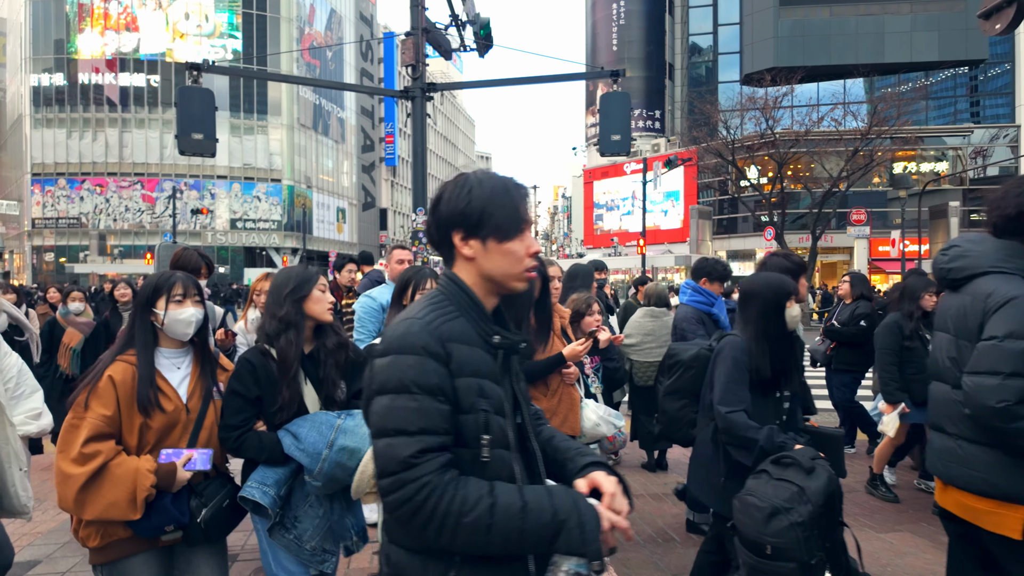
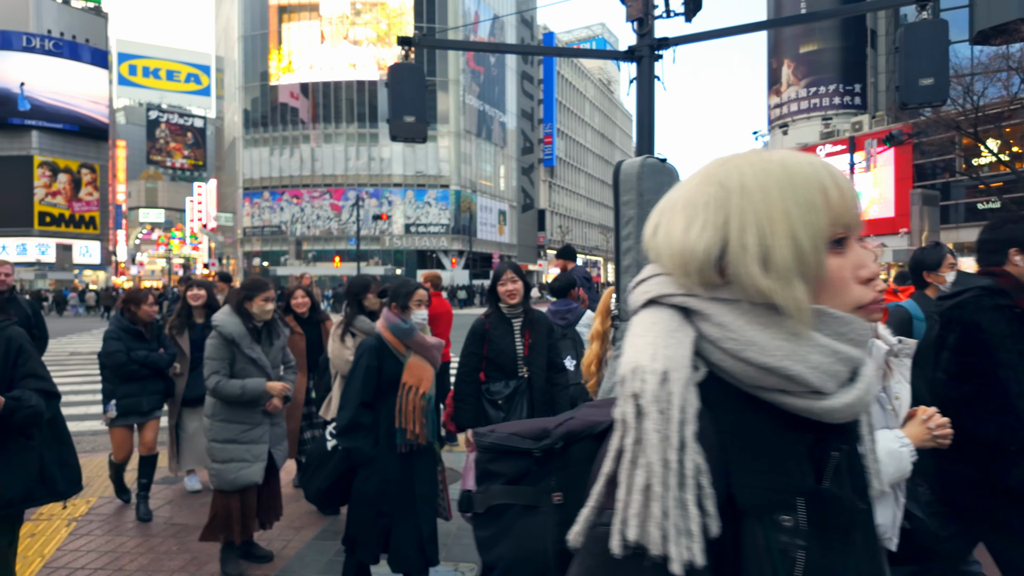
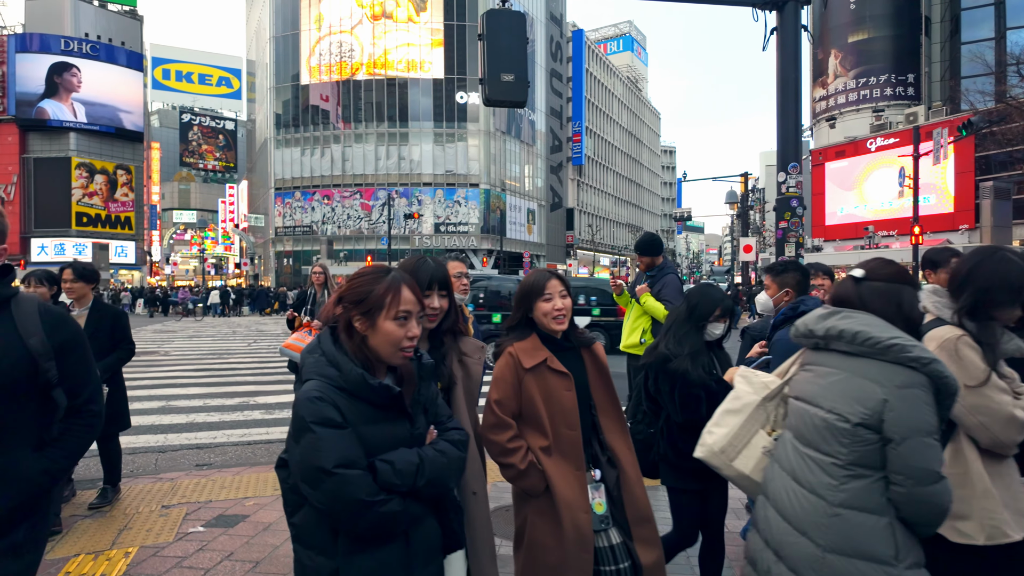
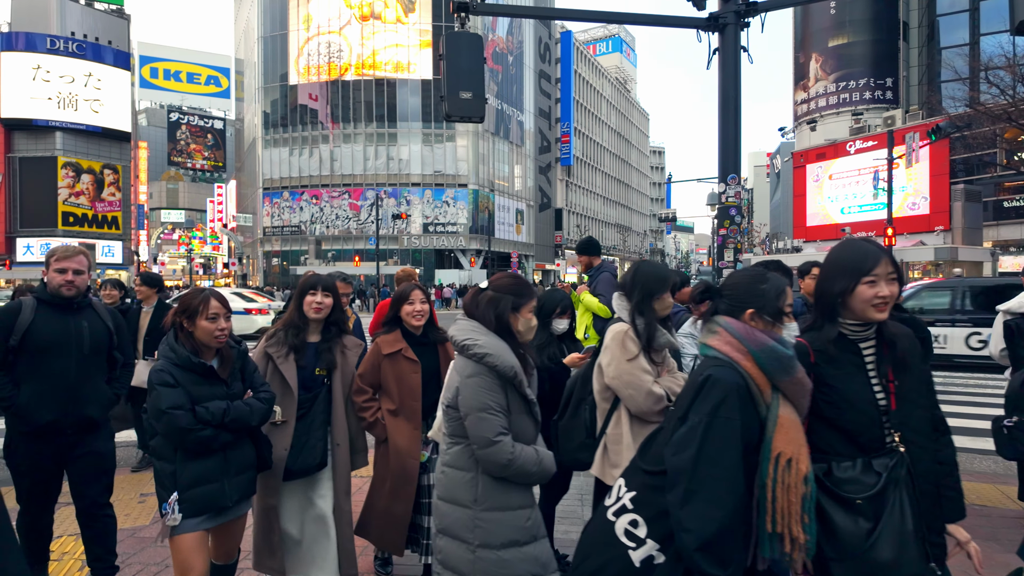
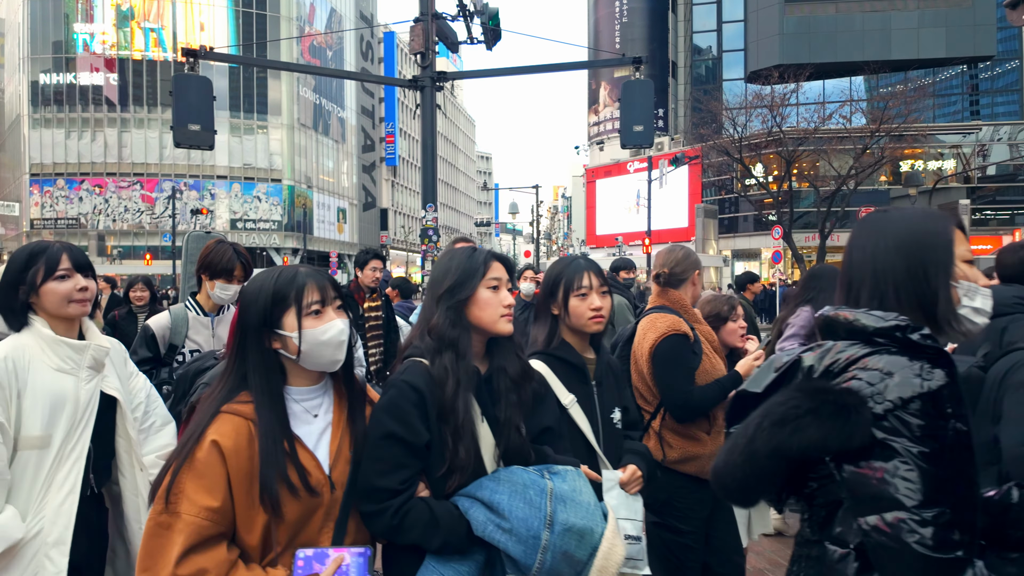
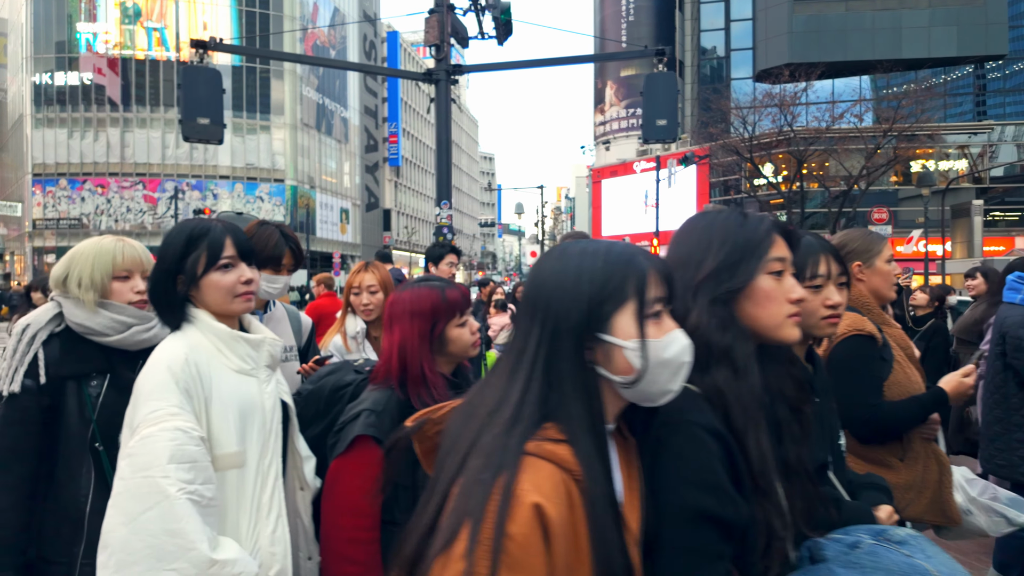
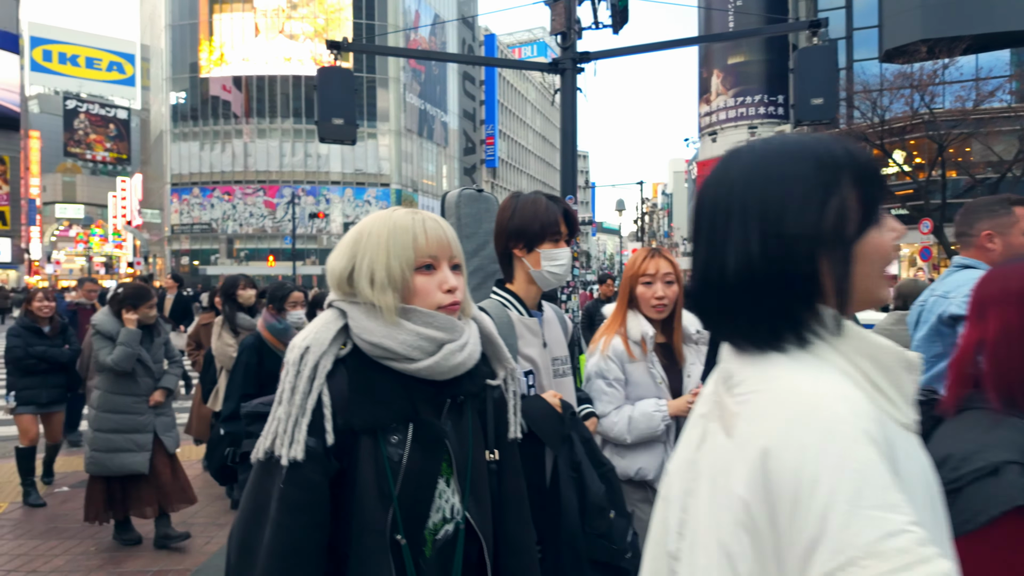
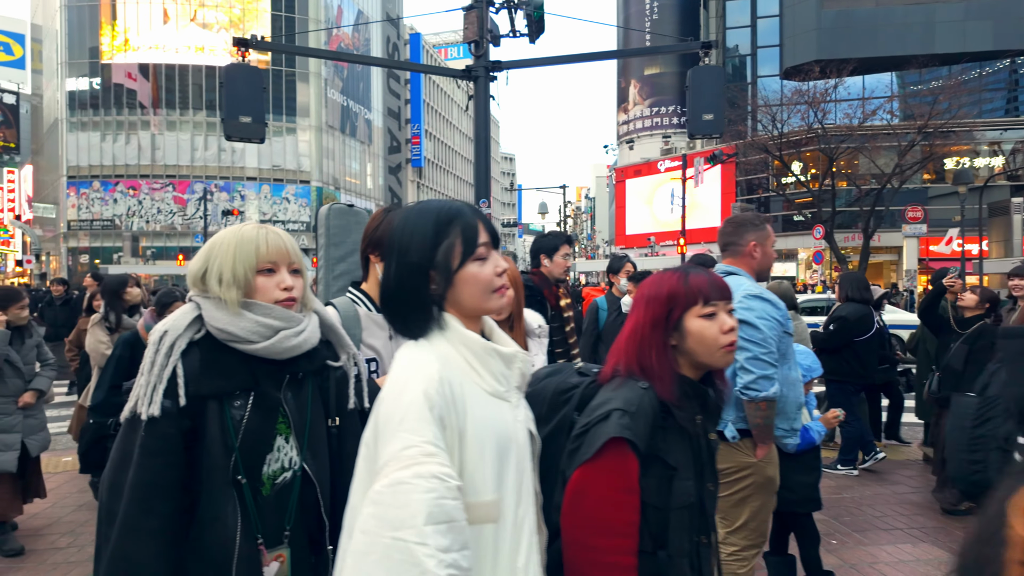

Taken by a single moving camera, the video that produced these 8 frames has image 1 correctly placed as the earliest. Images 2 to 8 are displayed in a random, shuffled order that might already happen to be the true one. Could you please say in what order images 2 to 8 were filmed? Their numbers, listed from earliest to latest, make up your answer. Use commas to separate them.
5, 6, 8, 7, 2, 4, 3
